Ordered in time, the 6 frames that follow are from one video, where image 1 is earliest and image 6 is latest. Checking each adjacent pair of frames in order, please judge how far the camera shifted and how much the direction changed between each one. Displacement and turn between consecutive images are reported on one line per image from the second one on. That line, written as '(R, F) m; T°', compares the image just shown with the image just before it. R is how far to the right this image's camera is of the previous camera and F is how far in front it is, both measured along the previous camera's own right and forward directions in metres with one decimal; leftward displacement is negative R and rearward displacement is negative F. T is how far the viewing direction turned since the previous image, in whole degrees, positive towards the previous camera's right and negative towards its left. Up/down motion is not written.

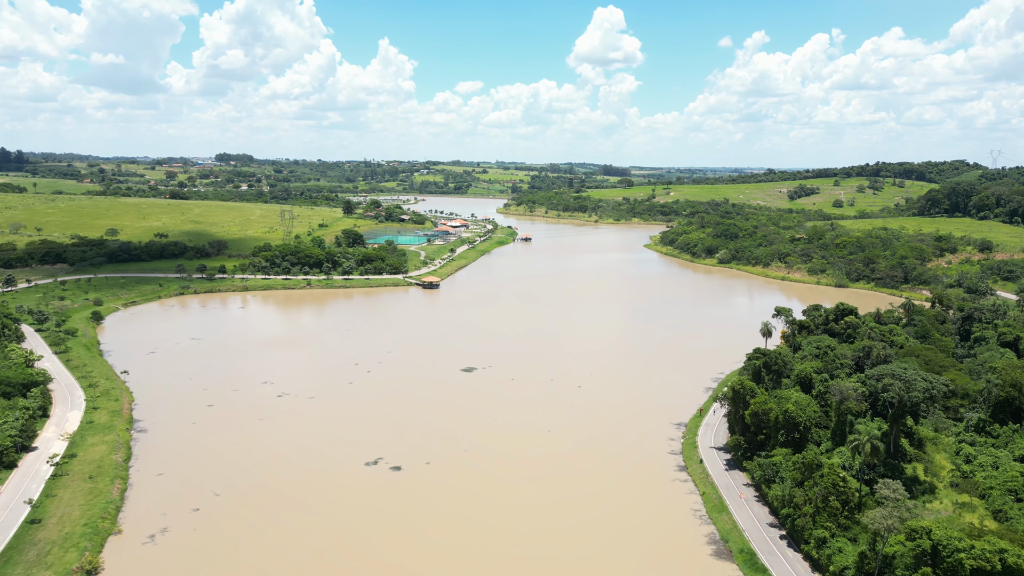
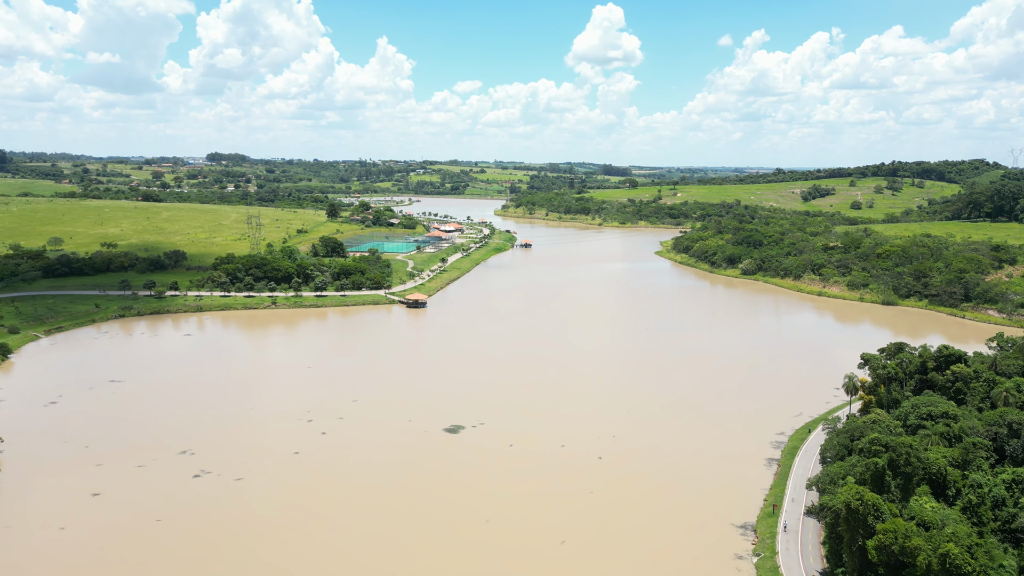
(0.0, +6.8) m; 0°
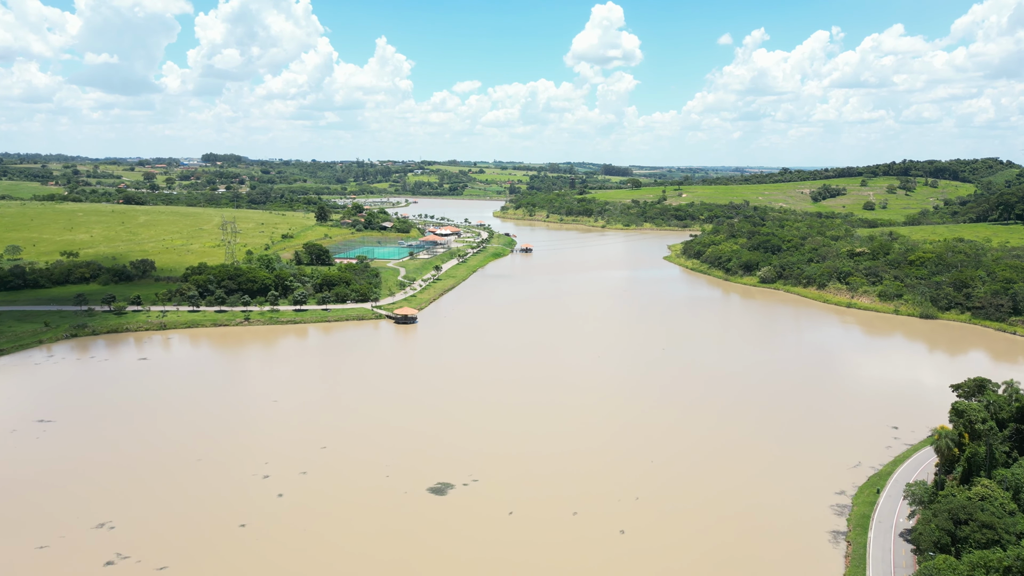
(0.0, +4.2) m; 0°
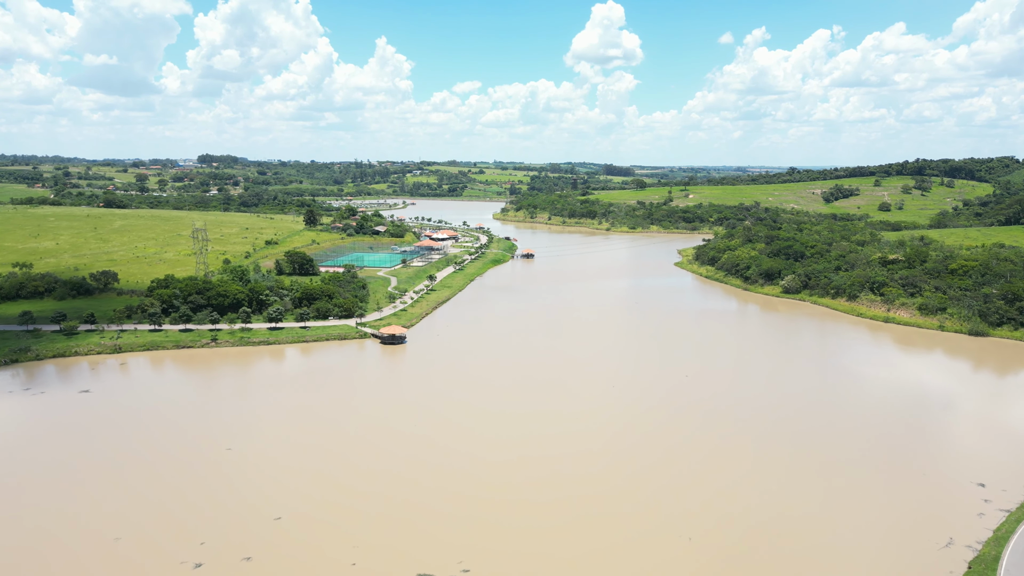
(0.0, +4.2) m; 0°
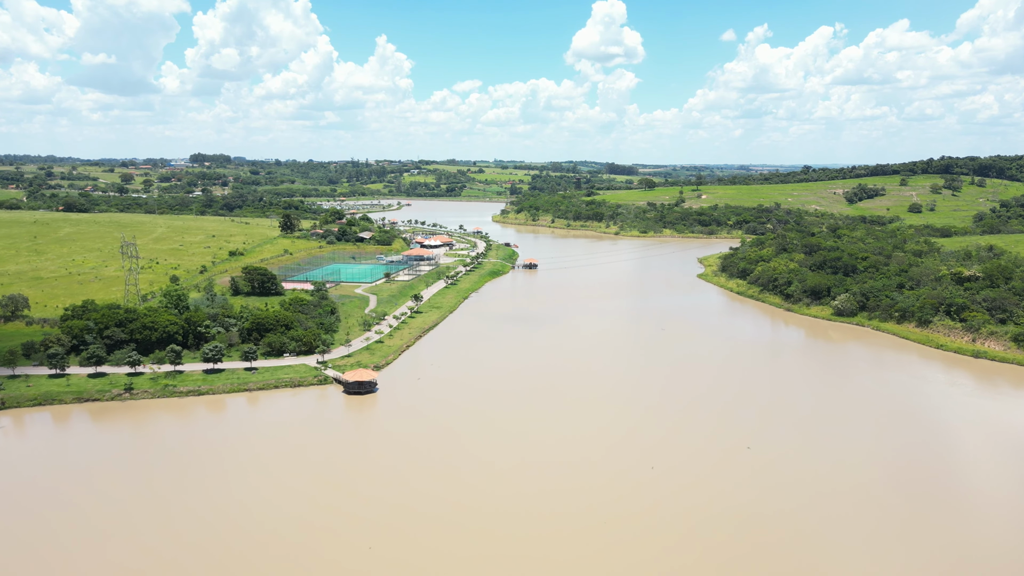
(0.0, +7.5) m; 0°
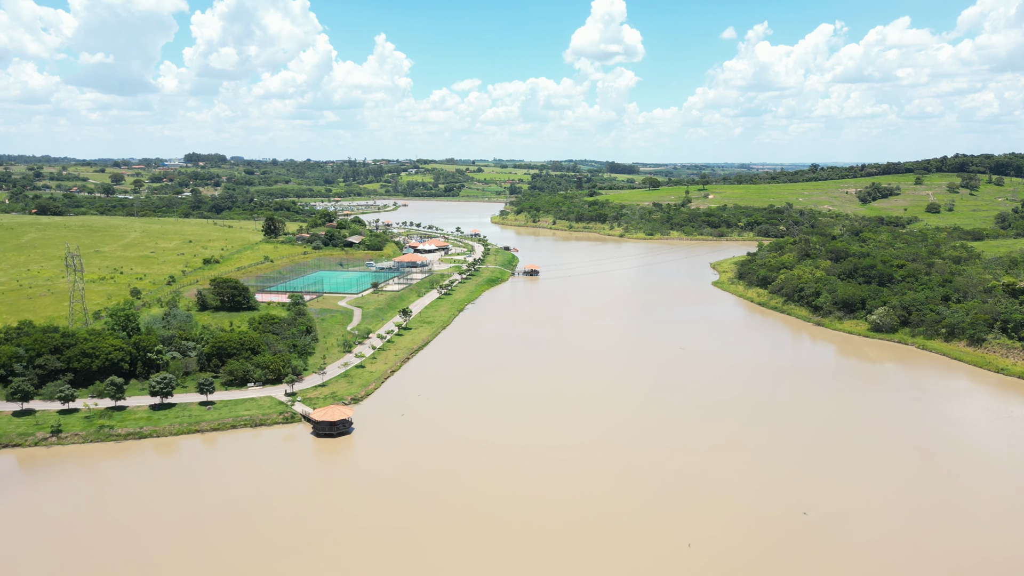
(0.0, +4.1) m; 0°
